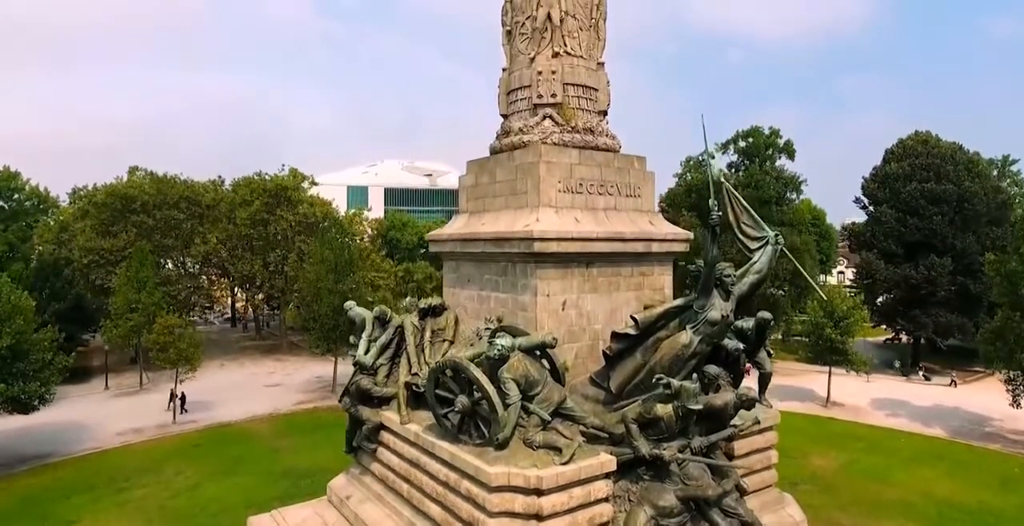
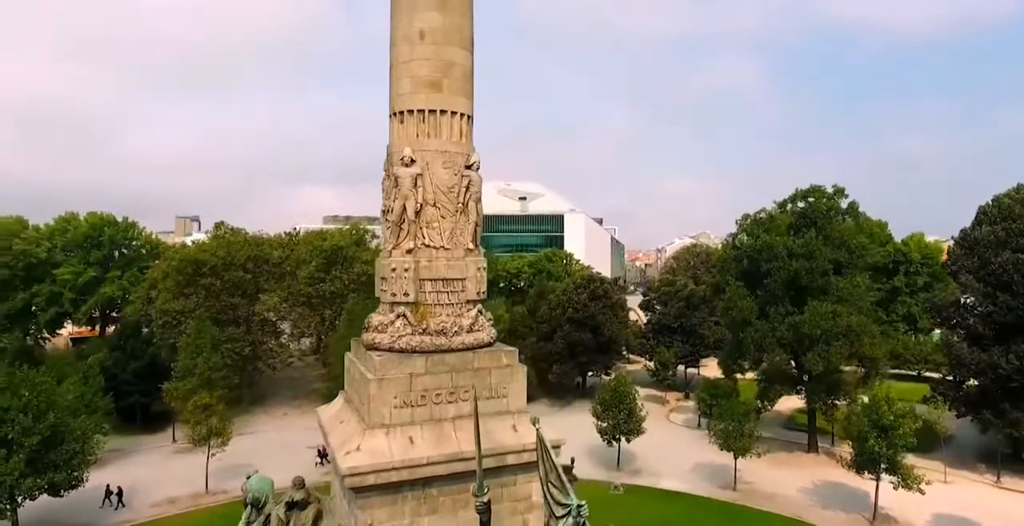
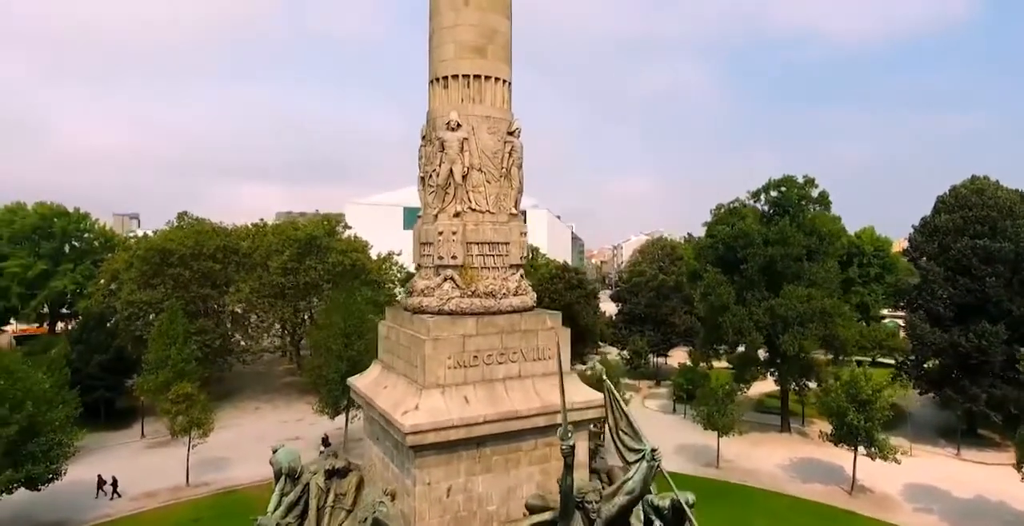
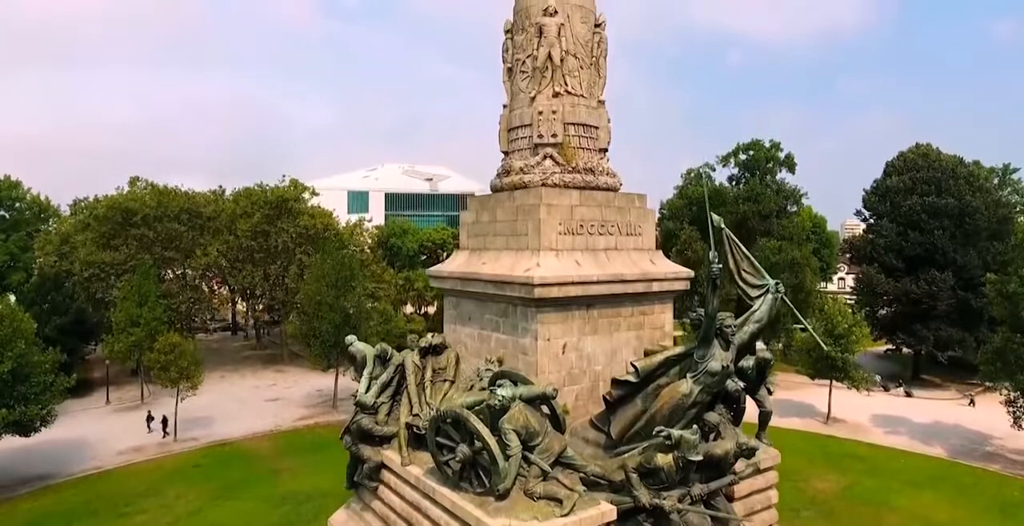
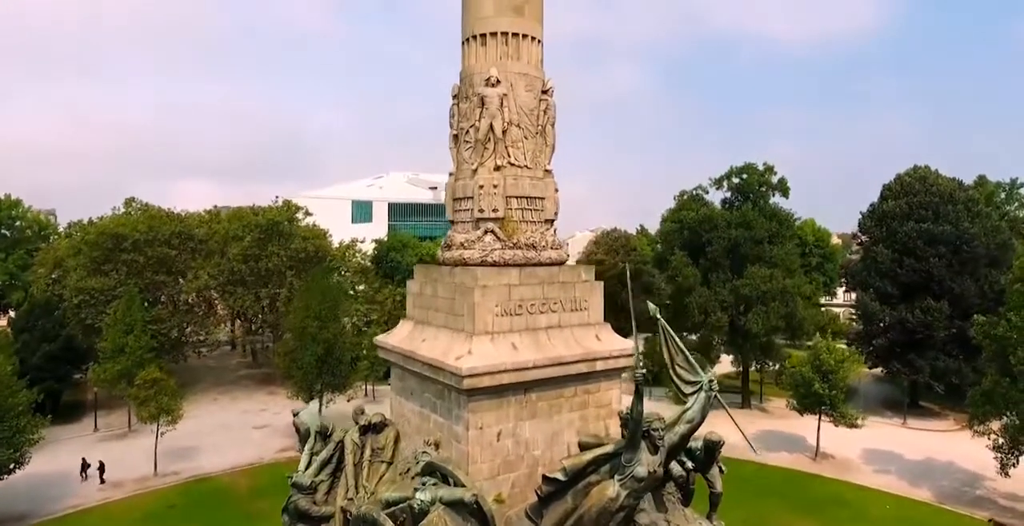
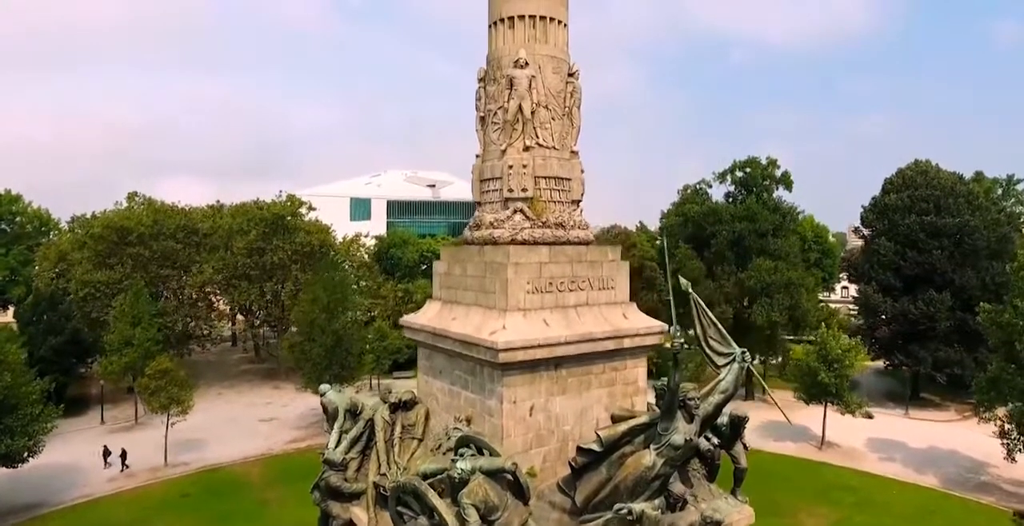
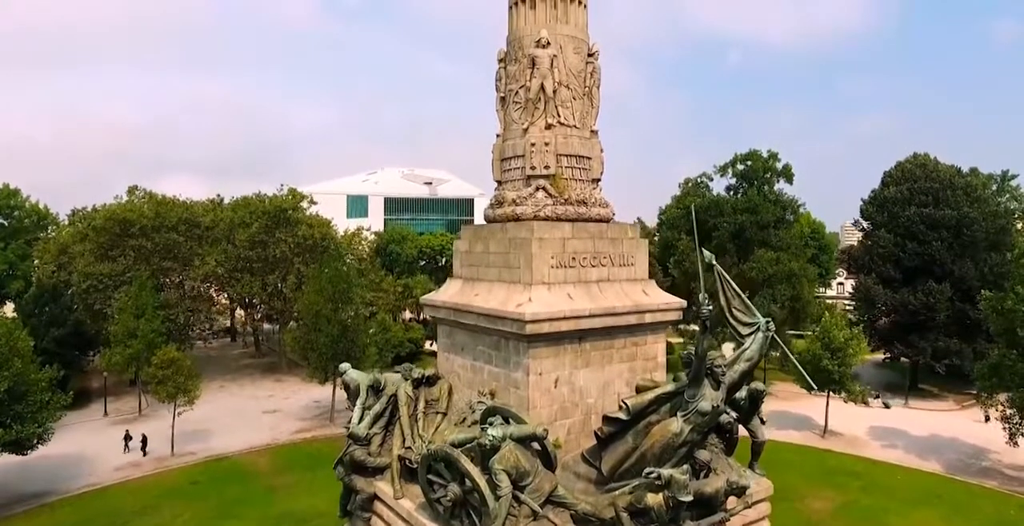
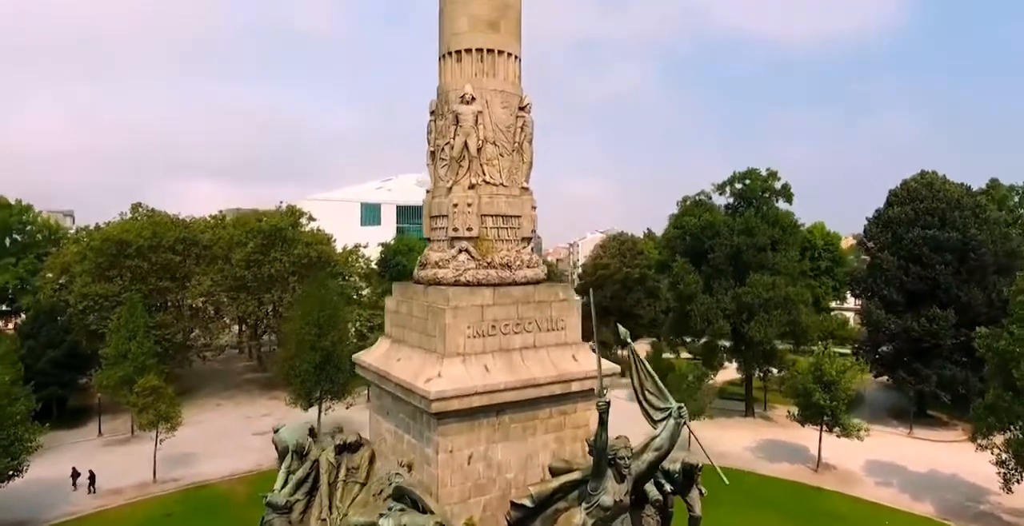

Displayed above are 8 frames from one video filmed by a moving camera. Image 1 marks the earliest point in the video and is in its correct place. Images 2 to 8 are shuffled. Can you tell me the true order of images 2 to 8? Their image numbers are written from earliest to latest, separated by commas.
4, 7, 6, 5, 8, 3, 2
